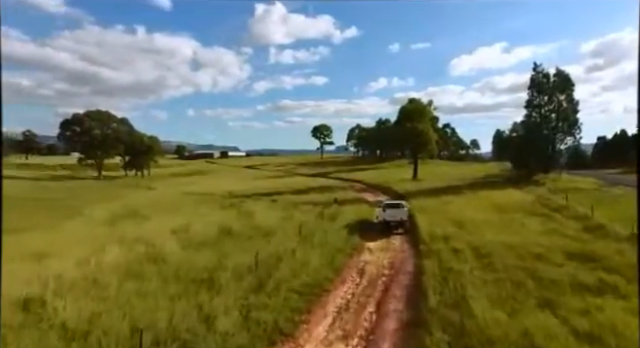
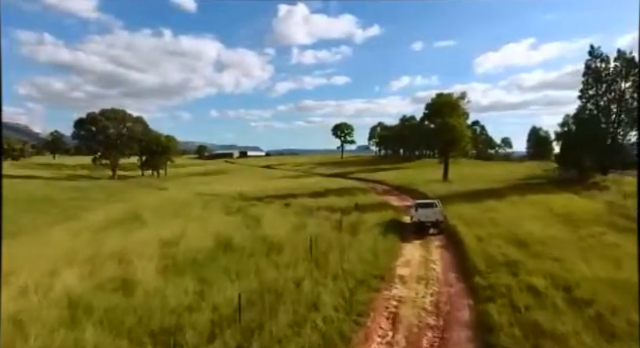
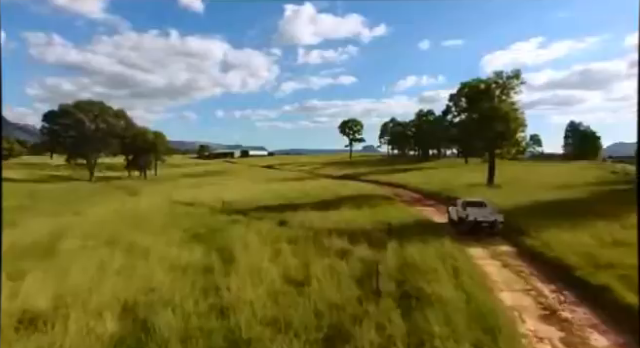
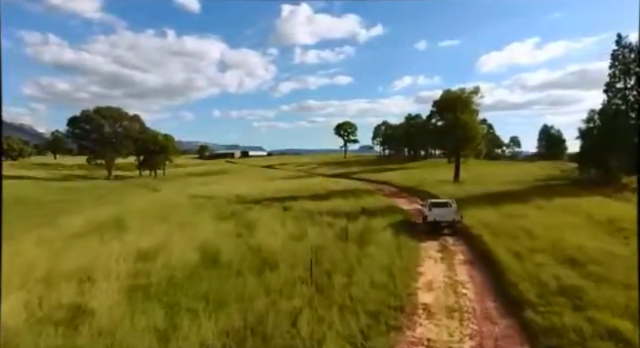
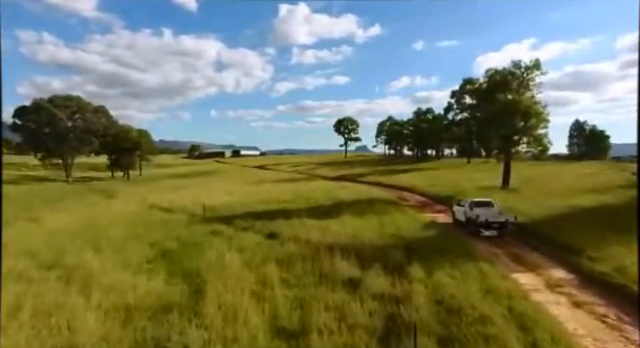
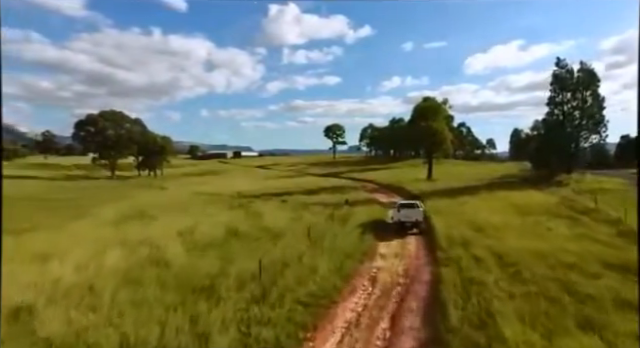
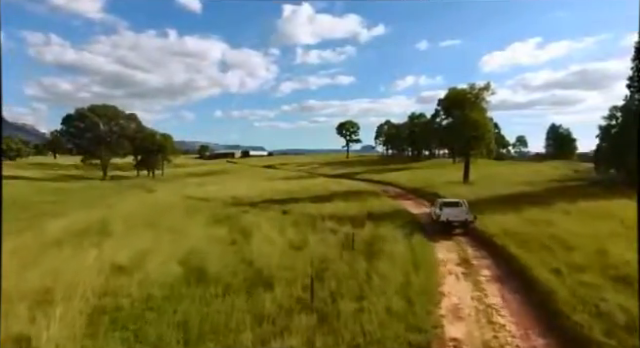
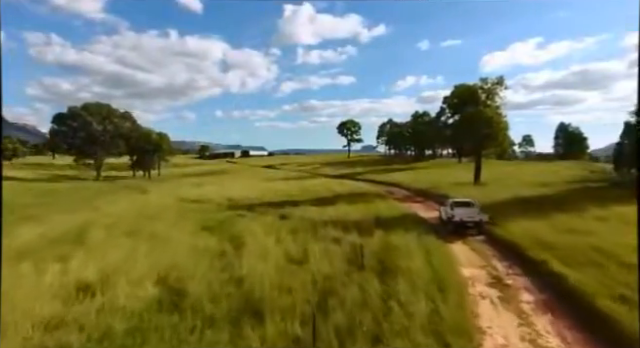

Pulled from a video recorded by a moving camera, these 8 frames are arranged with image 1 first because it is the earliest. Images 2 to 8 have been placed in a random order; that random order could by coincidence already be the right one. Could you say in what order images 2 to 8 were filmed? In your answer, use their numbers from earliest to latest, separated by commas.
6, 2, 4, 7, 8, 3, 5
